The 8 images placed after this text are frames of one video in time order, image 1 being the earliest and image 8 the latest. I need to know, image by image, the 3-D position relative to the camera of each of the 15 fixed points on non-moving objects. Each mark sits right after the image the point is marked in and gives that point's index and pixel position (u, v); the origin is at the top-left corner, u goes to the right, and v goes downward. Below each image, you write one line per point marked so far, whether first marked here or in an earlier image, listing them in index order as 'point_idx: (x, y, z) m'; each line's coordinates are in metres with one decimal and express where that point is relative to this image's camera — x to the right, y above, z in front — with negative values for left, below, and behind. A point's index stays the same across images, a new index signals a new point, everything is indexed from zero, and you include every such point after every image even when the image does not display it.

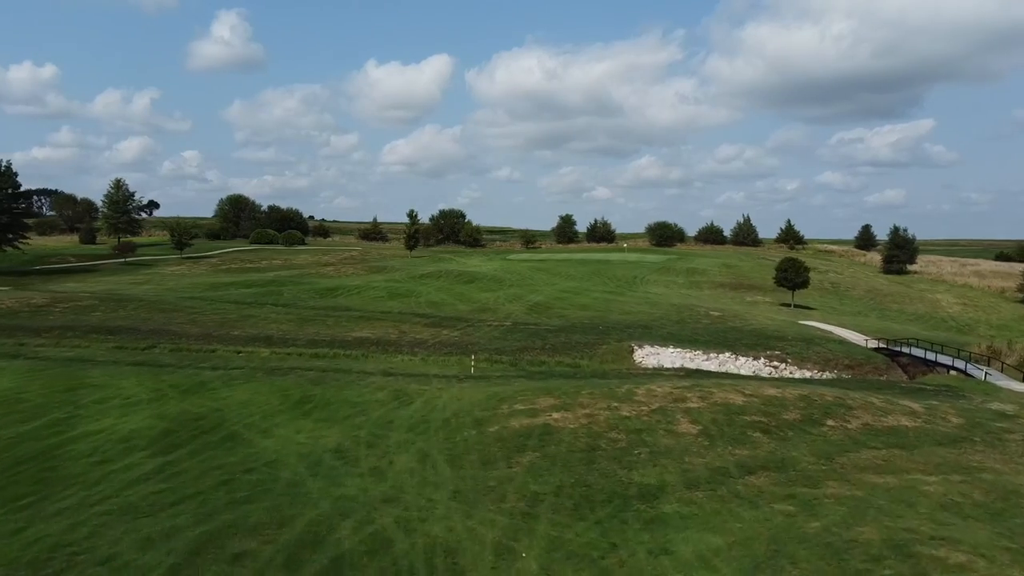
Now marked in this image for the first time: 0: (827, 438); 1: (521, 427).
0: (+5.0, -2.4, +12.7) m
1: (+0.1, -2.2, +12.5) m
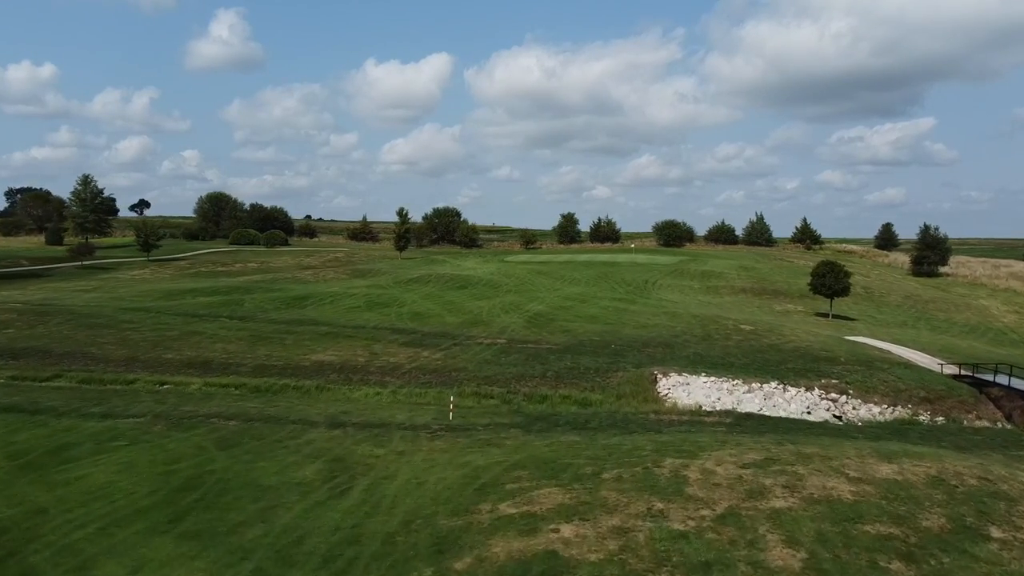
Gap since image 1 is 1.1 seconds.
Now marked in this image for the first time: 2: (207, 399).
0: (+4.9, -2.8, +7.8) m
1: (0.0, -2.6, +7.5) m
2: (-6.5, -2.4, +16.9) m
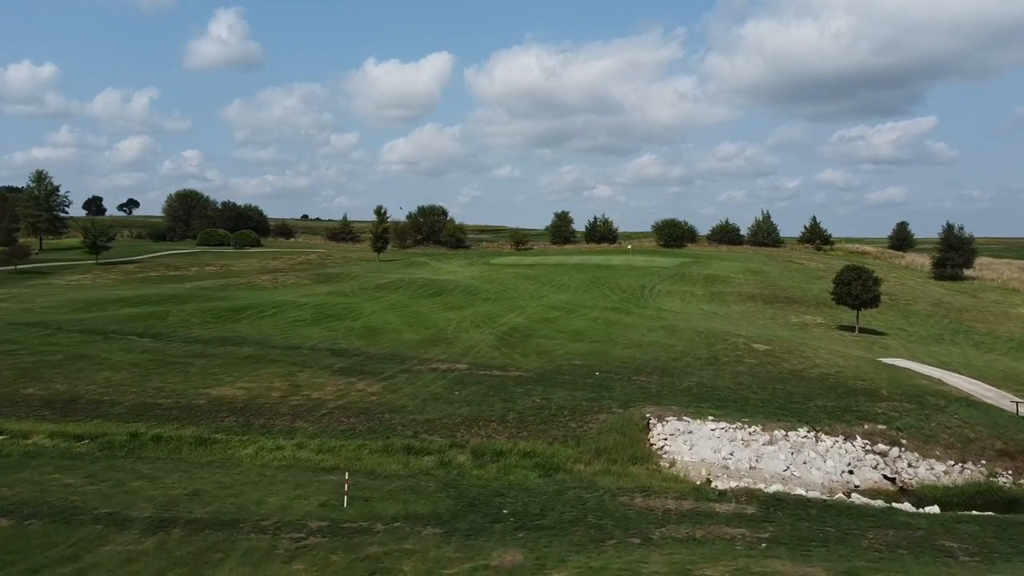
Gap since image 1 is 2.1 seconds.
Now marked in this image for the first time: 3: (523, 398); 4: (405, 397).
0: (+3.8, -3.1, +2.9) m
1: (-1.1, -2.9, +2.7) m
2: (-7.5, -2.7, +12.1) m
3: (+0.2, -2.5, +17.8) m
4: (-2.4, -2.5, +18.0) m
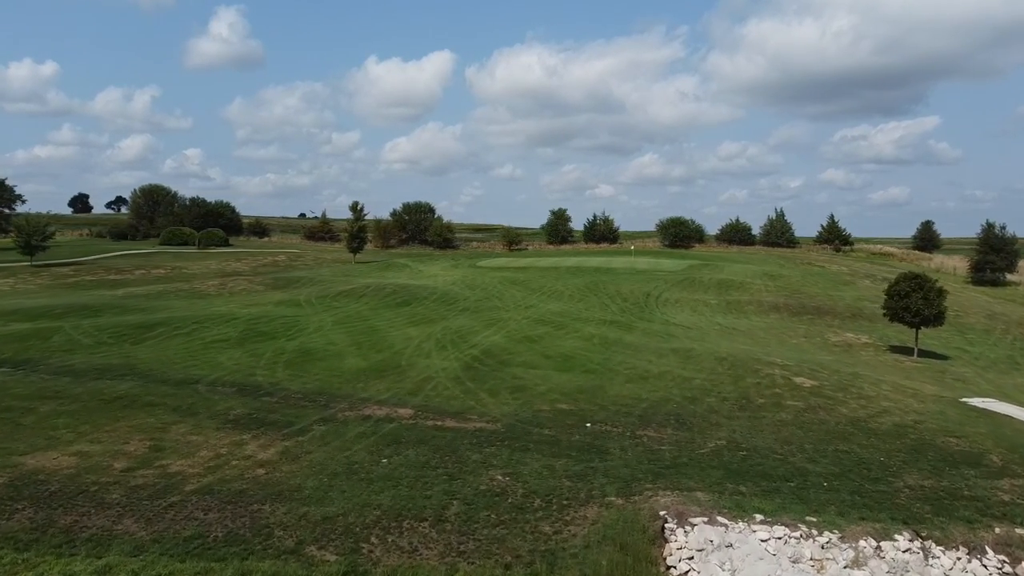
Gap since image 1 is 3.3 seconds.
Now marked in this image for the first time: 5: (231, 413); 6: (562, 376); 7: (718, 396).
0: (+3.0, -3.5, -2.6) m
1: (-1.9, -3.3, -2.9) m
2: (-8.3, -3.1, +6.5) m
3: (-0.5, -2.8, +12.3) m
4: (-3.2, -2.8, +12.4) m
5: (-5.4, -2.4, +15.5) m
6: (+1.2, -2.1, +19.1) m
7: (+4.4, -2.3, +17.2) m
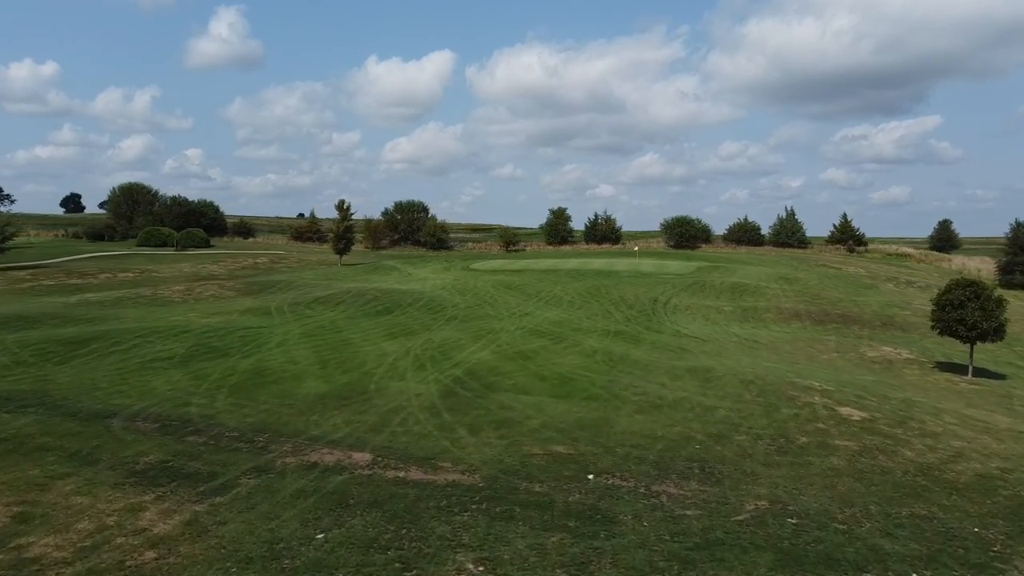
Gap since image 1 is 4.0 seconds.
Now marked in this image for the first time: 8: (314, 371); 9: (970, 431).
0: (+2.8, -3.7, -5.8) m
1: (-2.1, -3.5, -6.0) m
2: (-8.6, -3.3, +3.4) m
3: (-0.8, -3.1, +9.1) m
4: (-3.4, -3.0, +9.2) m
5: (-5.7, -2.6, +12.3) m
6: (+0.9, -2.3, +15.9) m
7: (+4.2, -2.5, +14.0) m
8: (-4.7, -2.0, +19.0) m
9: (+8.2, -2.5, +14.4) m
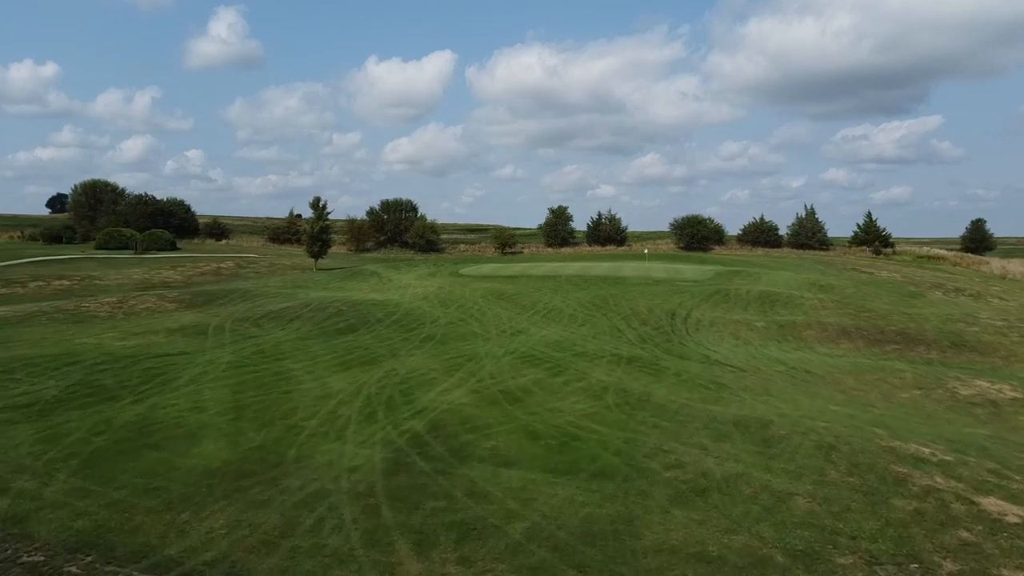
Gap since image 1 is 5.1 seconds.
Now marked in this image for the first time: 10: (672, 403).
0: (+2.4, -4.1, -10.9) m
1: (-2.5, -3.9, -11.2) m
2: (-8.9, -3.7, -1.8) m
3: (-1.1, -3.4, +4.0) m
4: (-3.8, -3.4, +4.1) m
5: (-6.0, -3.0, +7.2) m
6: (+0.6, -2.7, +10.8) m
7: (+3.8, -2.9, +8.9) m
8: (-5.0, -2.4, +13.9) m
9: (+7.9, -2.9, +9.3) m
10: (+3.1, -2.2, +15.6) m
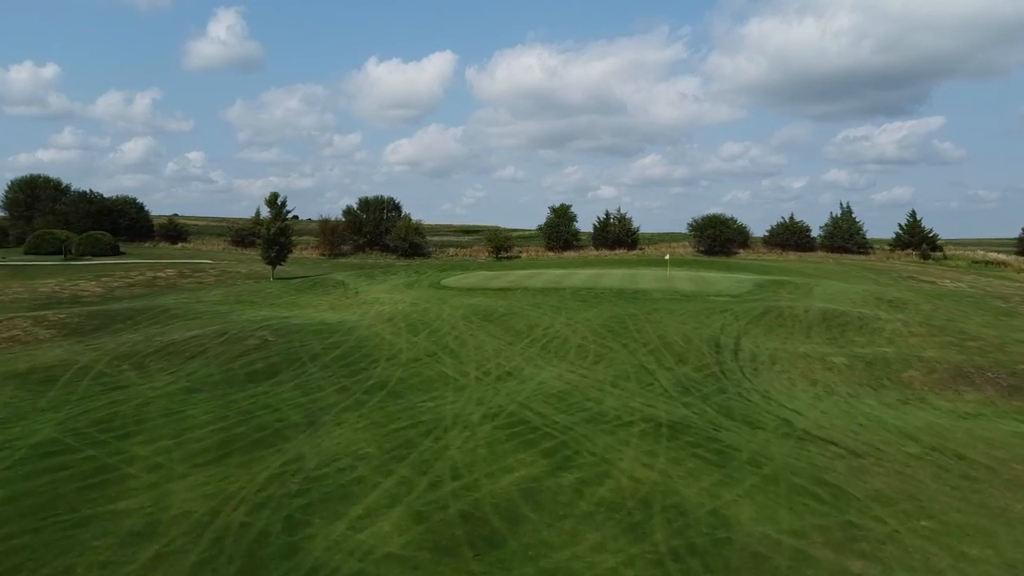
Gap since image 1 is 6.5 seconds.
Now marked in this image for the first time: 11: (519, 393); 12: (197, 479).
0: (+2.0, -4.6, -18.0) m
1: (-2.9, -4.4, -18.3) m
2: (-9.3, -4.2, -8.9) m
3: (-1.5, -4.0, -3.1) m
4: (-4.1, -4.0, -3.0) m
5: (-6.4, -3.6, +0.1) m
6: (+0.3, -3.2, +3.7) m
7: (+3.5, -3.4, +1.8) m
8: (-5.4, -2.9, +6.8) m
9: (+7.6, -3.4, +2.2) m
10: (+2.8, -2.8, +8.5) m
11: (+0.1, -2.1, +16.1) m
12: (-4.1, -2.5, +10.7) m
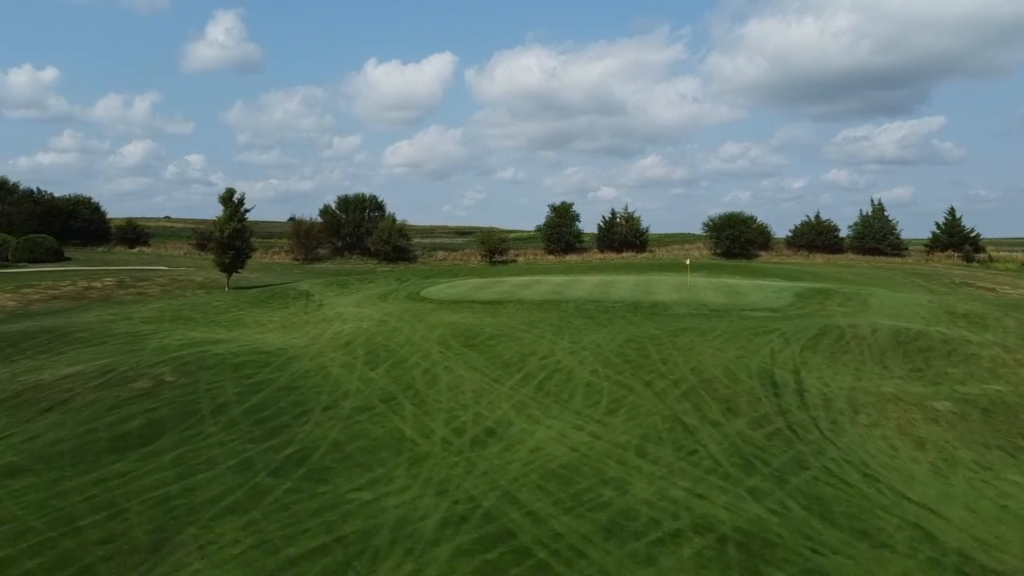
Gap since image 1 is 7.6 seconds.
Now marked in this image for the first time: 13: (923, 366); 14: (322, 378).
0: (+1.8, -4.9, -23.2) m
1: (-3.1, -4.7, -23.5) m
2: (-9.6, -4.6, -14.0) m
3: (-1.8, -4.3, -8.3) m
4: (-4.4, -4.3, -8.2) m
5: (-6.6, -3.9, -5.1) m
6: (0.0, -3.6, -1.5) m
7: (+3.2, -3.8, -3.4) m
8: (-5.6, -3.3, +1.6) m
9: (+7.3, -3.8, -3.0) m
10: (+2.5, -3.1, +3.3) m
11: (-0.2, -2.5, +11.0) m
12: (-4.4, -2.9, +5.6) m
13: (+8.8, -1.6, +17.2) m
14: (-3.8, -1.8, +15.9) m
